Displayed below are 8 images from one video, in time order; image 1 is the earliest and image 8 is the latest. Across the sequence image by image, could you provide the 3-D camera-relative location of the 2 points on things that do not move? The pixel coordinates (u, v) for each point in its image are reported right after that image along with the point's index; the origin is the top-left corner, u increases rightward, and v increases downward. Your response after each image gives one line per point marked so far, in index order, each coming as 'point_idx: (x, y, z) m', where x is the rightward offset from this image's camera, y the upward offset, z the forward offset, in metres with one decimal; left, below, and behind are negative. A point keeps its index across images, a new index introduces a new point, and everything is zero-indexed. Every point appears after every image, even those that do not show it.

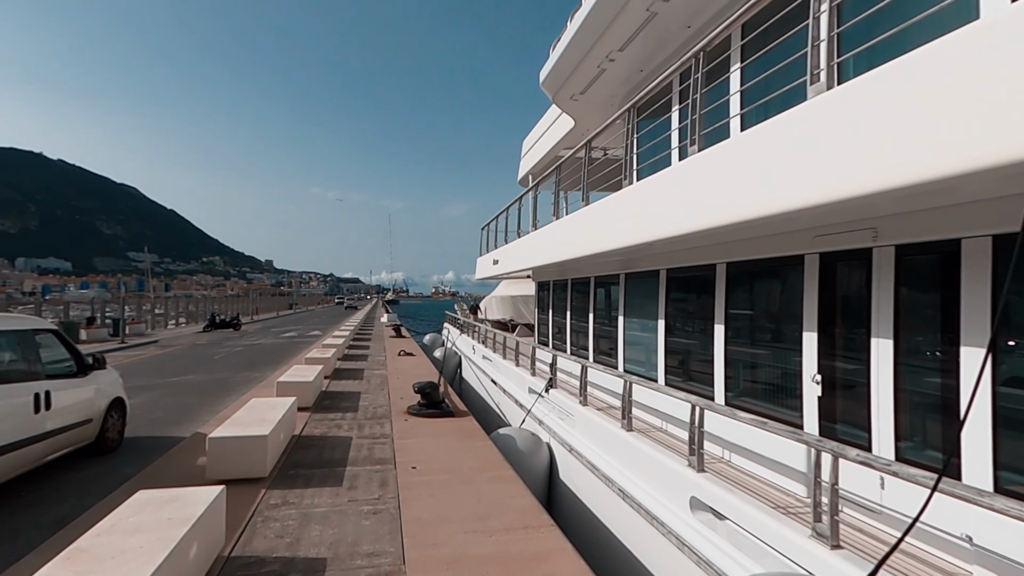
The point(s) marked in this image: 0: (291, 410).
0: (-2.3, -1.3, +5.7) m
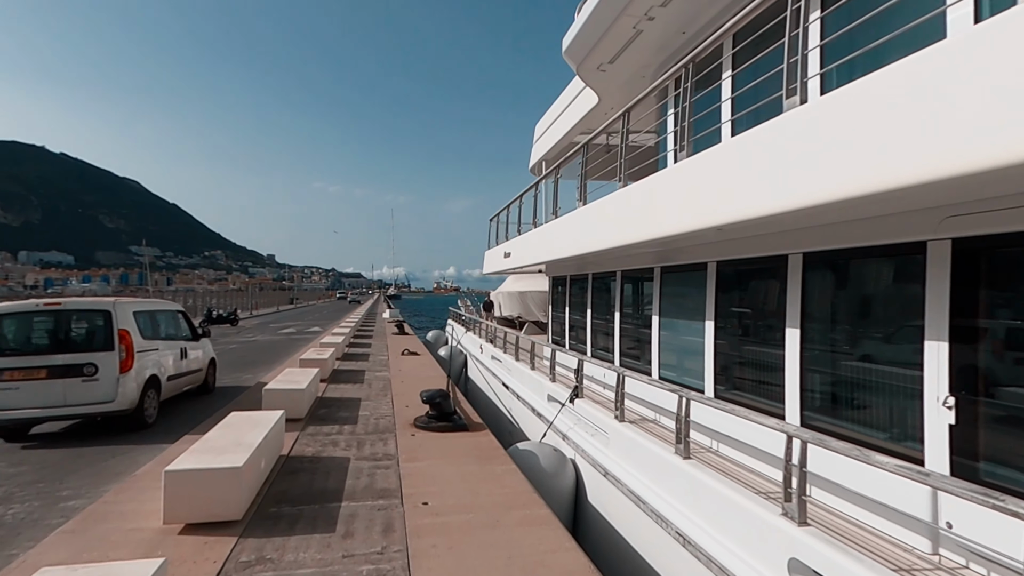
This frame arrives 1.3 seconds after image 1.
0: (-2.1, -1.2, +4.8) m
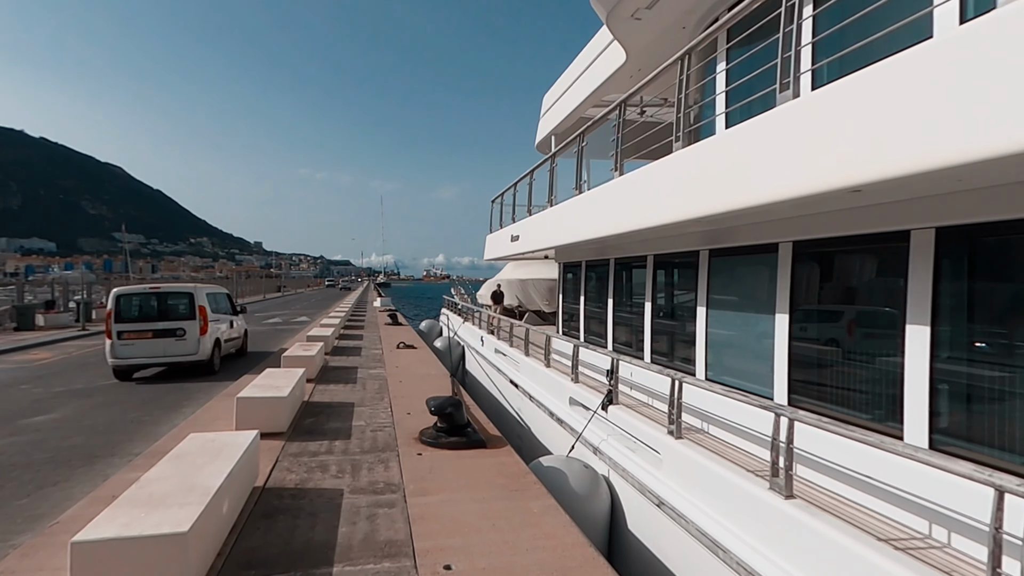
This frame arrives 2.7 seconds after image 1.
0: (-1.8, -1.1, +3.7) m
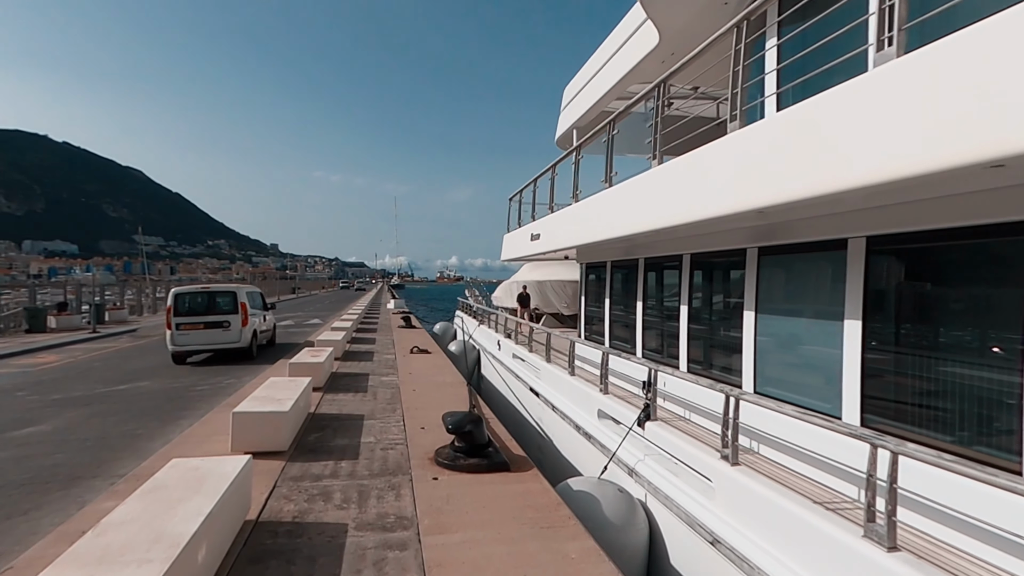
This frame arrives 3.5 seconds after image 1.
0: (-1.6, -1.2, +3.2) m
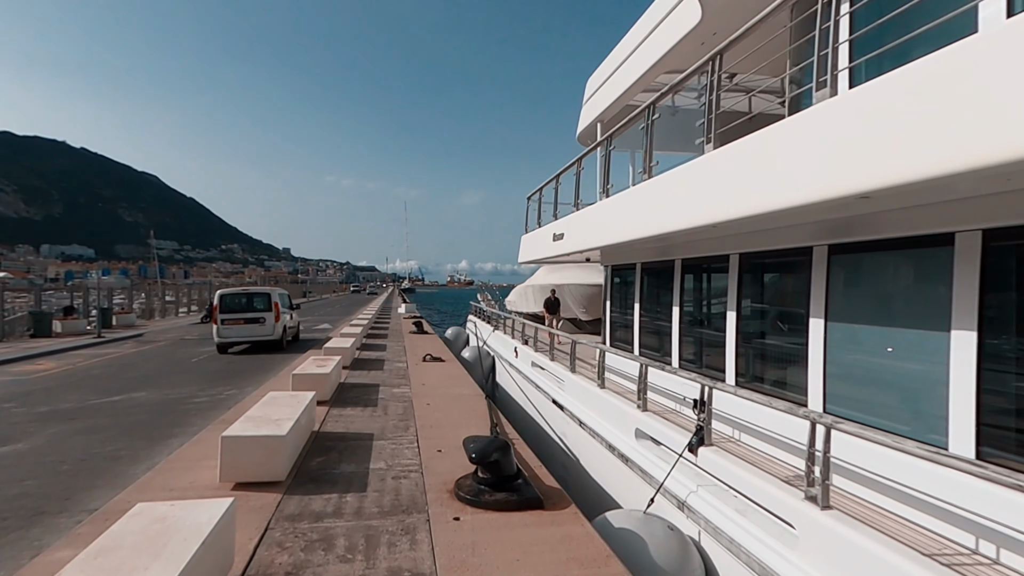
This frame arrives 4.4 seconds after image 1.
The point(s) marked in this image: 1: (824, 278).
0: (-1.4, -1.2, +2.5) m
1: (+2.7, +0.1, +4.8) m
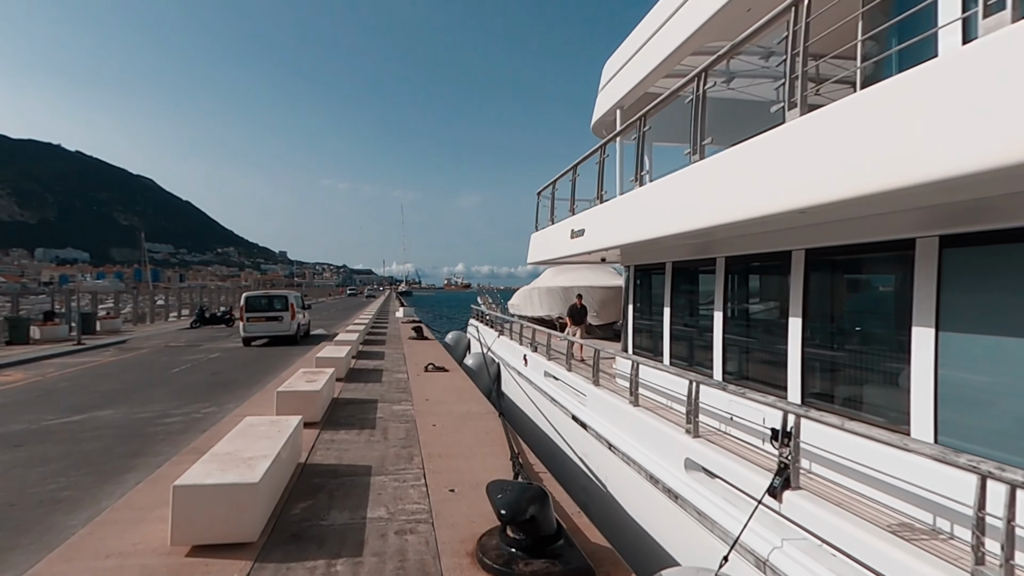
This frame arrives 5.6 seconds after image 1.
0: (-1.2, -1.2, +1.6) m
1: (+2.9, +0.1, +3.9) m
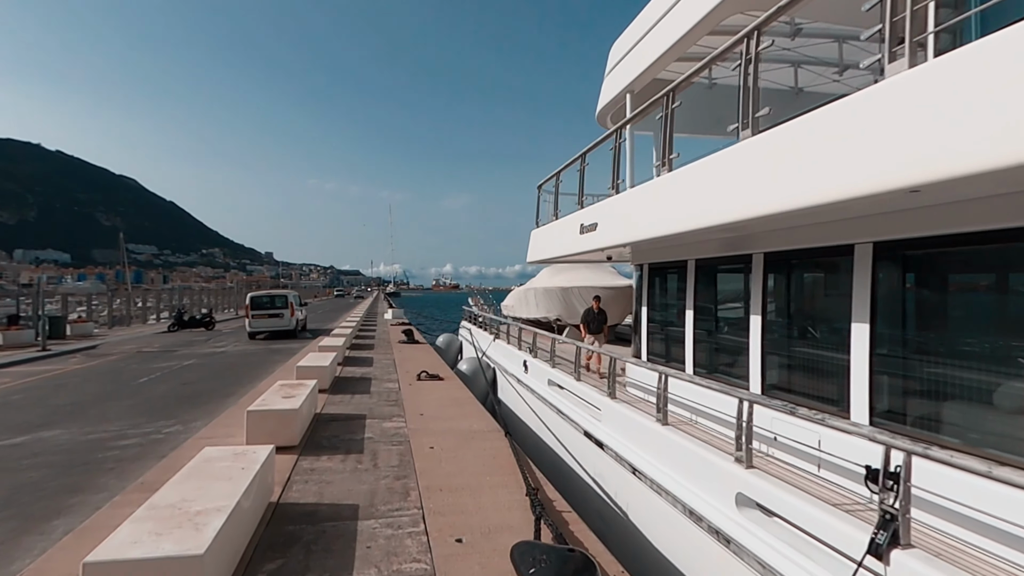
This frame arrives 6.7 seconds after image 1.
0: (-1.0, -1.2, +0.8) m
1: (+3.1, +0.1, +3.2) m
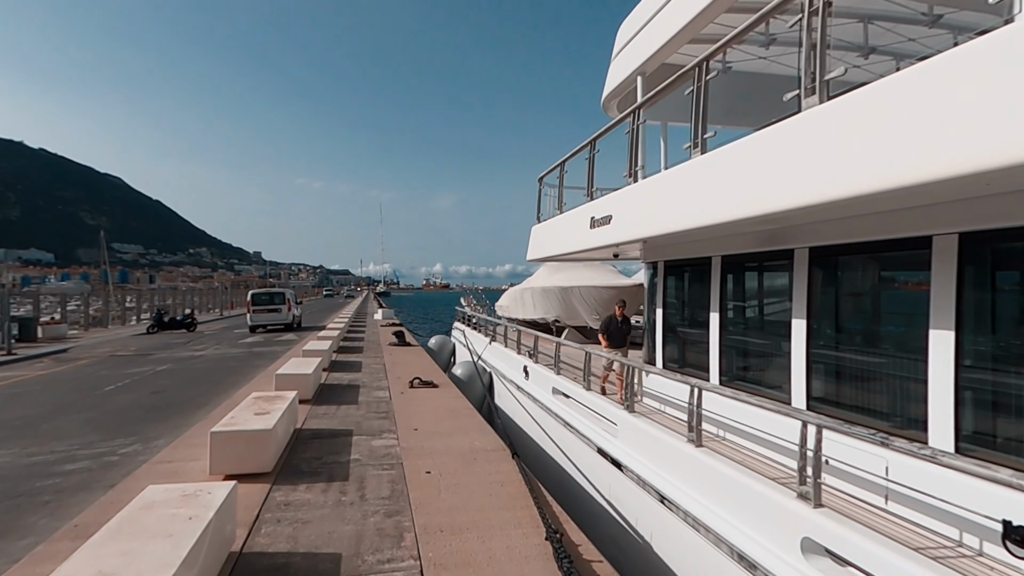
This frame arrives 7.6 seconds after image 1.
0: (-0.8, -1.2, +0.1) m
1: (+3.2, +0.1, +2.5) m
